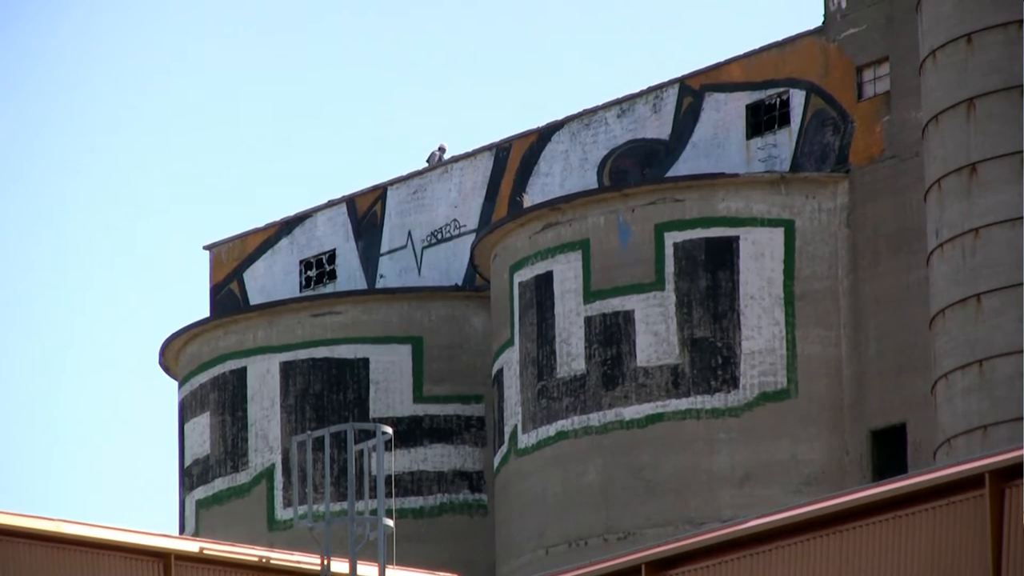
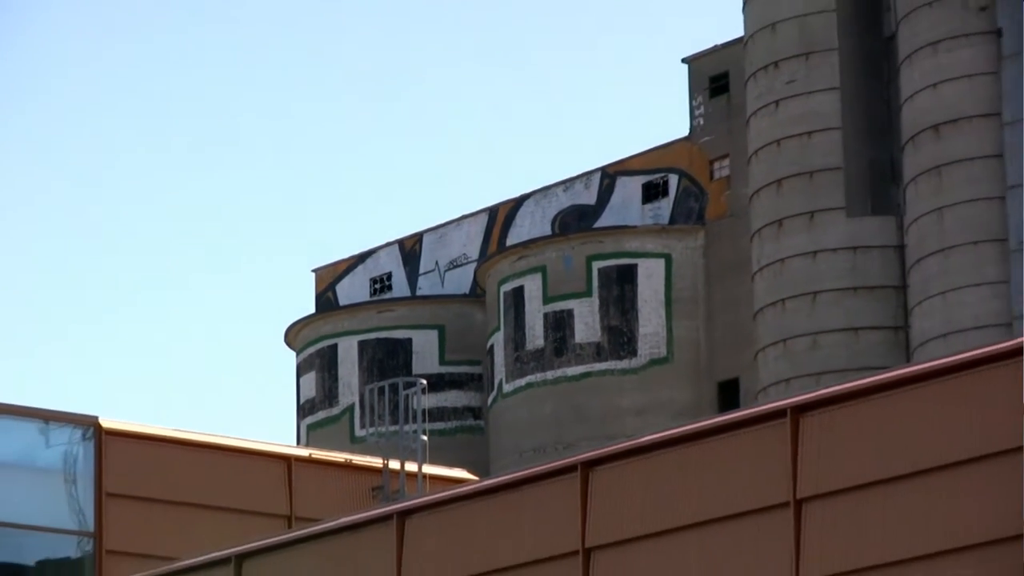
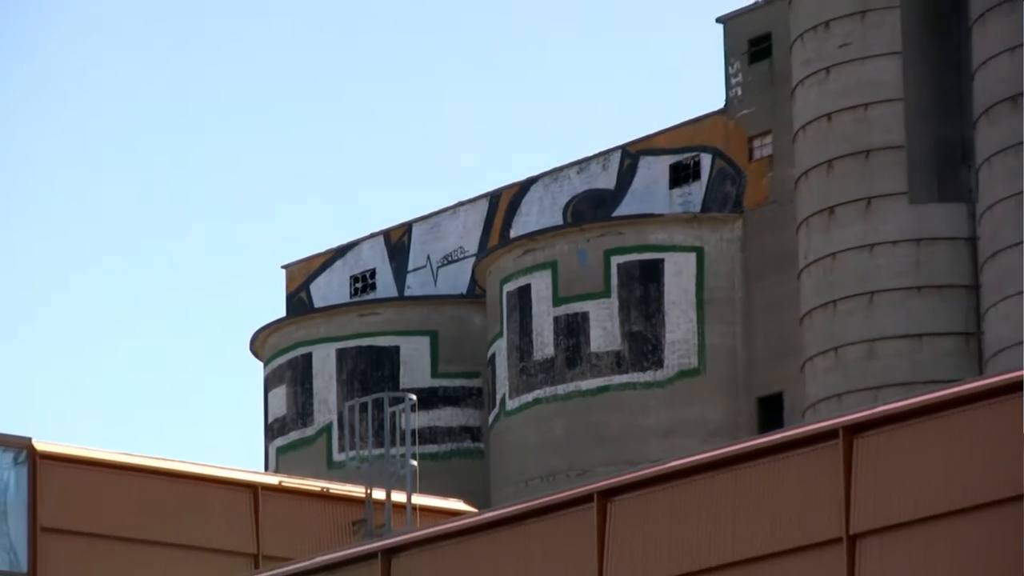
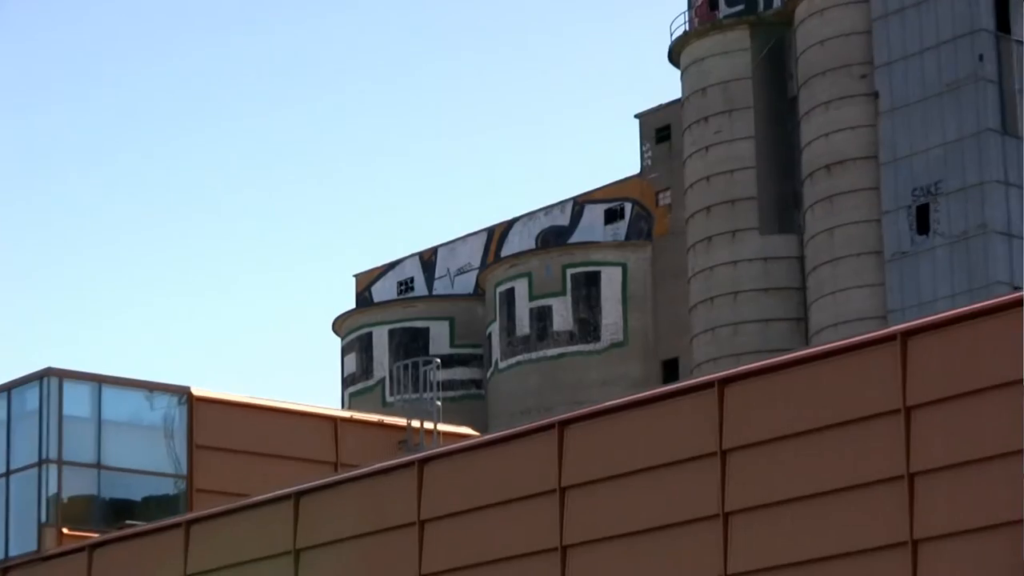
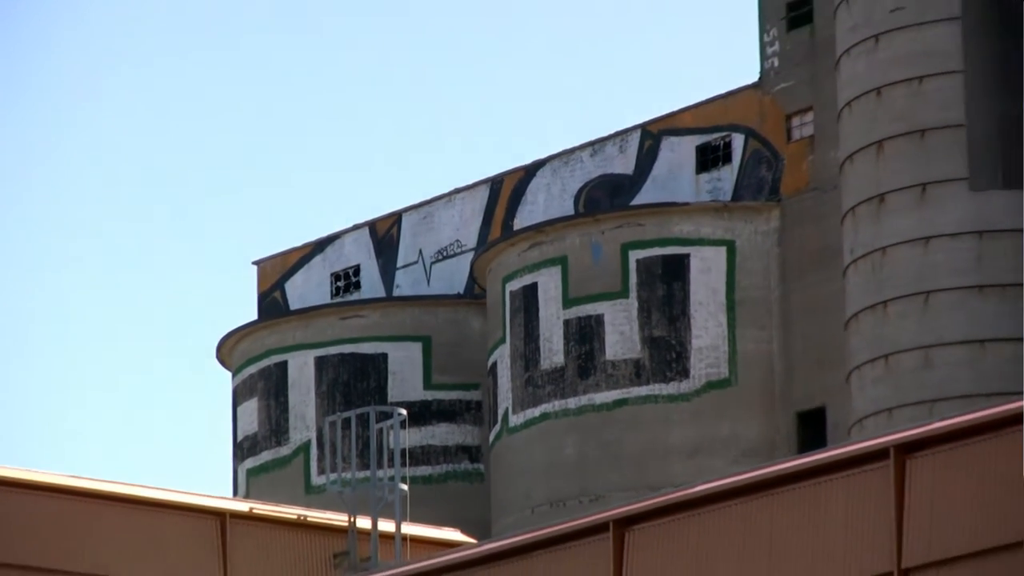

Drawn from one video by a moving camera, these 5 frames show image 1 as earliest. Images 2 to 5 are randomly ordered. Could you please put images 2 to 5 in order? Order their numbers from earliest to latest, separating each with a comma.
5, 3, 2, 4
